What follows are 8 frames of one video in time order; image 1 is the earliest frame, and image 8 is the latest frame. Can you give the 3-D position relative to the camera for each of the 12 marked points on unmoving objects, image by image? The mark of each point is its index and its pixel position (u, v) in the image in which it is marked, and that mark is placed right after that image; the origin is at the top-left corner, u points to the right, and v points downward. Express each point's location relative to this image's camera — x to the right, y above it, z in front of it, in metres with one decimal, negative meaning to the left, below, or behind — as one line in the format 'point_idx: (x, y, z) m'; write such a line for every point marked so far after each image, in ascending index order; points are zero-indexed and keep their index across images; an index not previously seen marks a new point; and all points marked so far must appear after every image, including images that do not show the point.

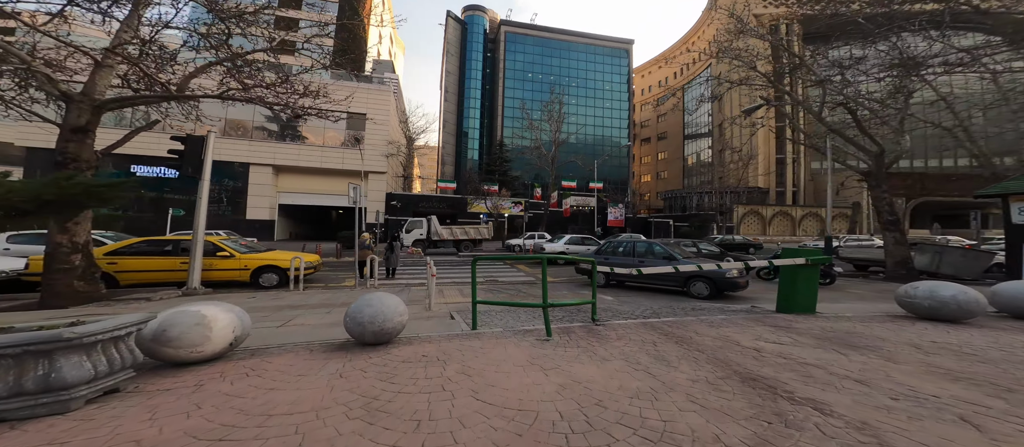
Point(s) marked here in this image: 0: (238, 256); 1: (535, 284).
0: (-7.4, -0.9, +8.1) m
1: (+0.6, -2.1, +10.1) m
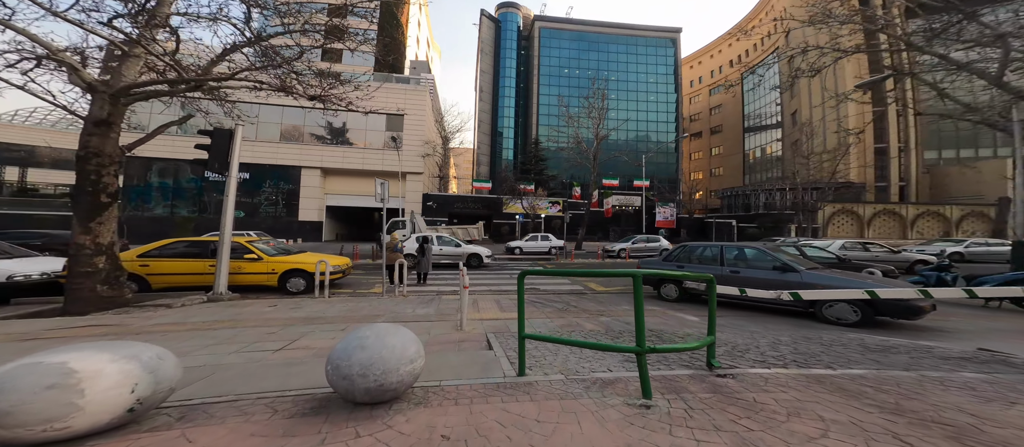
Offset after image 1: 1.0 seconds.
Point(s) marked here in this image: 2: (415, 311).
0: (-6.2, -0.9, +7.6) m
1: (+1.9, -2.1, +8.5) m
2: (-2.1, -1.8, +6.6) m
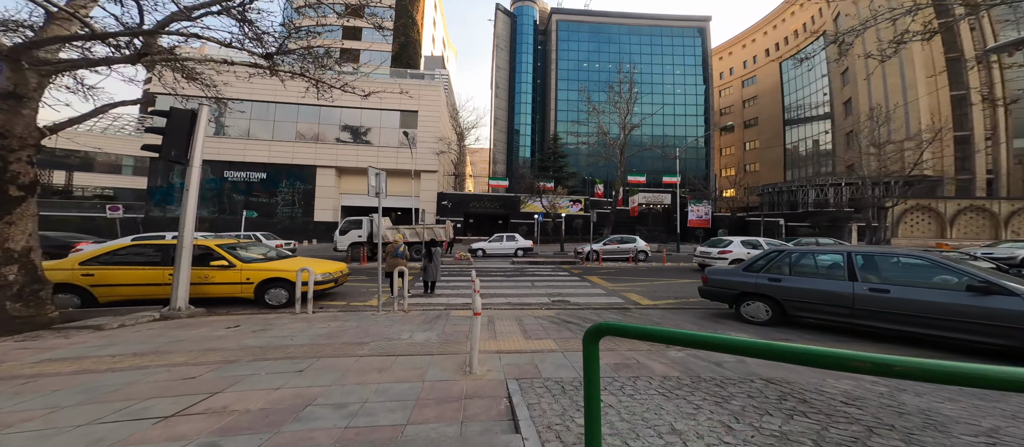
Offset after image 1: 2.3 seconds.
0: (-5.7, -0.9, +6.2) m
1: (+2.5, -2.0, +6.7) m
2: (-1.6, -1.7, +5.0) m
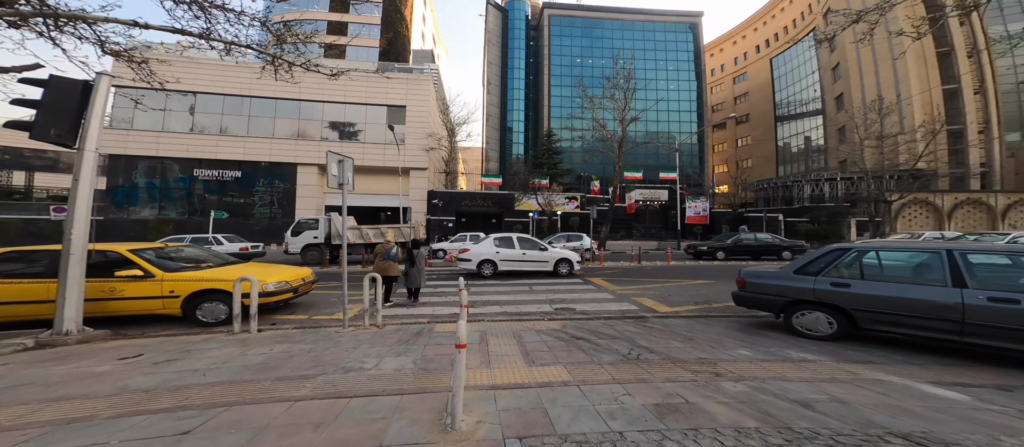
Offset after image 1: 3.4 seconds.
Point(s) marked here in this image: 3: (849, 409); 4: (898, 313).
0: (-5.7, -0.8, +4.9) m
1: (+2.4, -1.9, +5.5) m
2: (-1.6, -1.6, +3.8) m
3: (+2.8, -1.6, +2.6) m
4: (+5.0, -1.2, +4.1) m
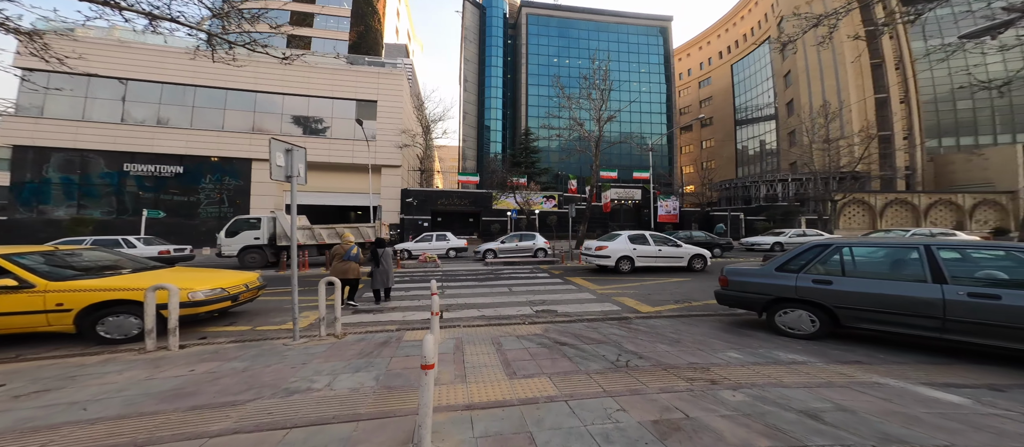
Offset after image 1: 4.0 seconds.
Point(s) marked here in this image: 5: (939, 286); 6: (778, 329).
0: (-6.0, -0.8, +4.0) m
1: (+2.1, -1.8, +5.3) m
2: (-1.8, -1.6, +3.2) m
3: (+2.7, -1.5, +2.4) m
4: (+4.8, -1.1, +4.0) m
5: (+5.1, -0.7, +3.7) m
6: (+4.1, -1.6, +4.8) m
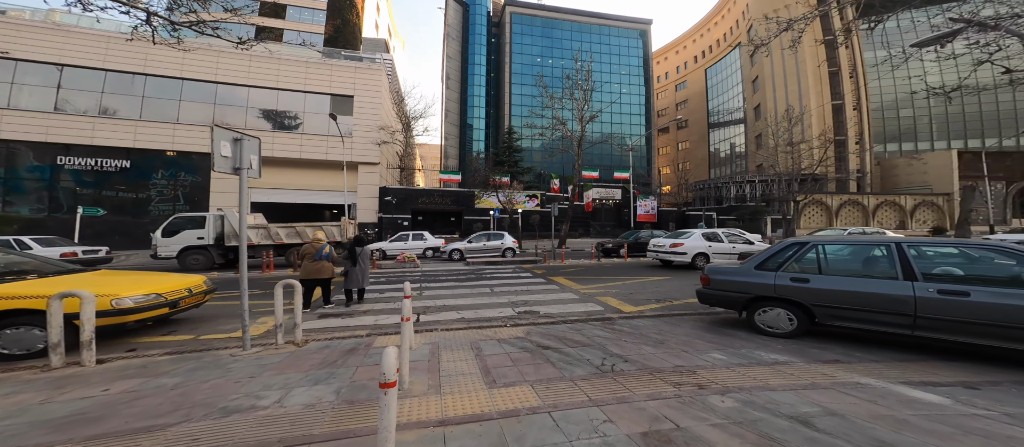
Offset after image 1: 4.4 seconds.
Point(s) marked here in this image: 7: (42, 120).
0: (-6.3, -0.8, +3.5) m
1: (+1.8, -1.8, +5.2) m
2: (-2.0, -1.6, +2.9) m
3: (+2.5, -1.5, +2.3) m
4: (+4.5, -1.1, +4.1) m
5: (+4.9, -0.7, +3.8) m
6: (+3.8, -1.6, +4.8) m
7: (-29.8, +6.7, +19.8) m
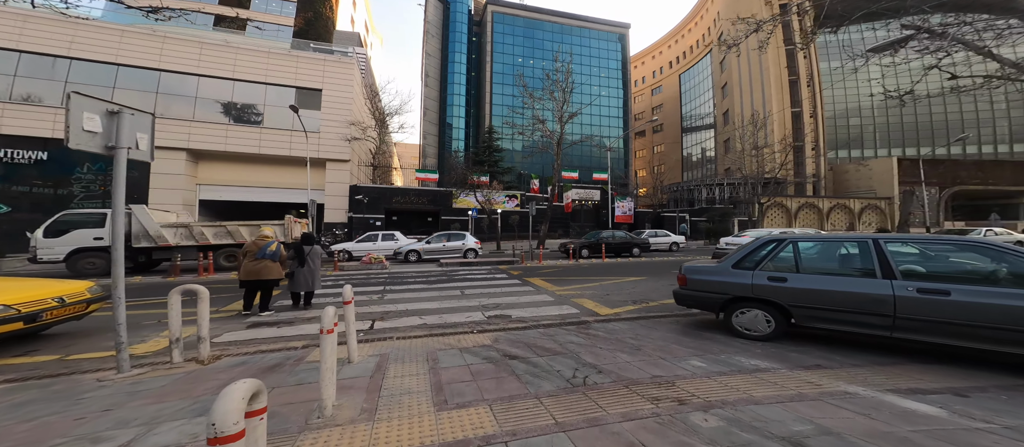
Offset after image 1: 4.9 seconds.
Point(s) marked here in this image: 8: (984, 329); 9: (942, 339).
0: (-6.7, -0.7, +2.6) m
1: (+1.2, -1.7, +4.8) m
2: (-2.4, -1.5, +2.3) m
3: (+2.2, -1.5, +2.0) m
4: (+4.1, -1.1, +3.9) m
5: (+4.4, -0.7, +3.6) m
6: (+3.3, -1.6, +4.5) m
7: (-31.1, +6.8, +17.4) m
8: (+4.9, -1.1, +3.1) m
9: (+4.8, -1.3, +3.4) m
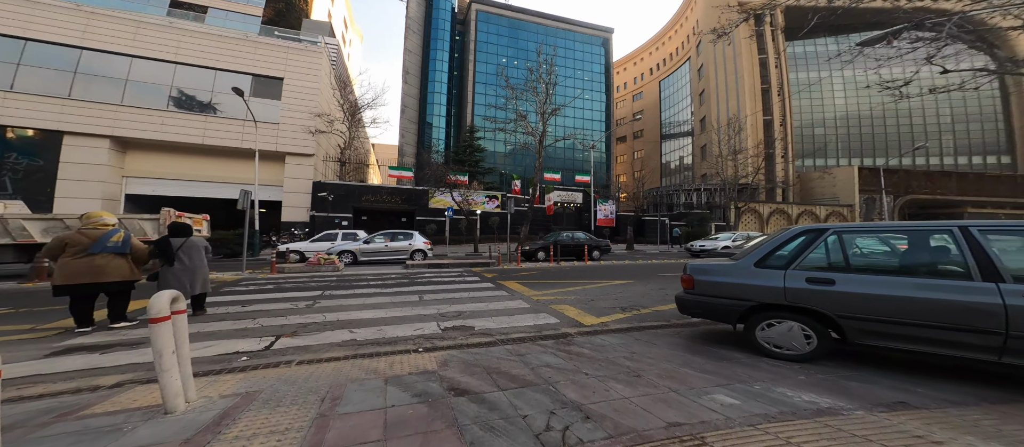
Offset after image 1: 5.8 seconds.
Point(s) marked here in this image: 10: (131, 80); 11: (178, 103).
0: (-7.0, -0.3, +1.0) m
1: (+0.7, -1.5, +3.6) m
2: (-2.8, -1.2, +0.9) m
3: (+1.8, -1.2, +0.8) m
4: (+3.6, -0.9, +2.8) m
5: (+4.0, -0.5, +2.6) m
6: (+2.8, -1.4, +3.4) m
7: (-32.2, +7.1, +14.6) m
8: (+4.4, -0.9, +2.1) m
9: (+4.3, -1.1, +2.4) m
10: (-22.0, +8.9, +18.7) m
11: (-20.6, +7.6, +19.2) m
